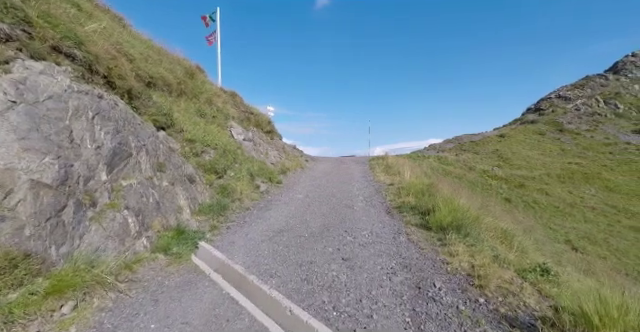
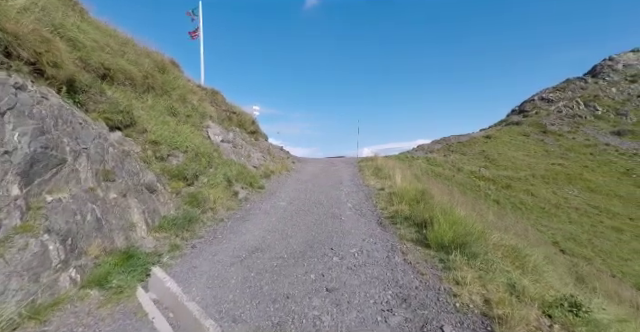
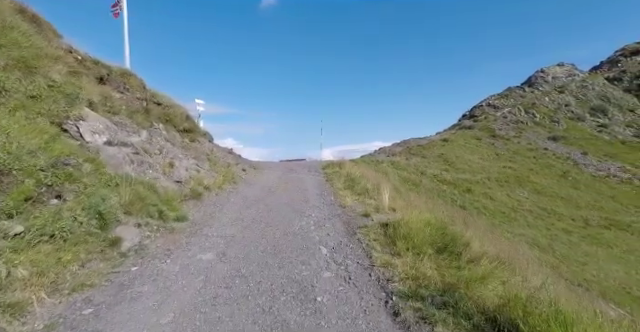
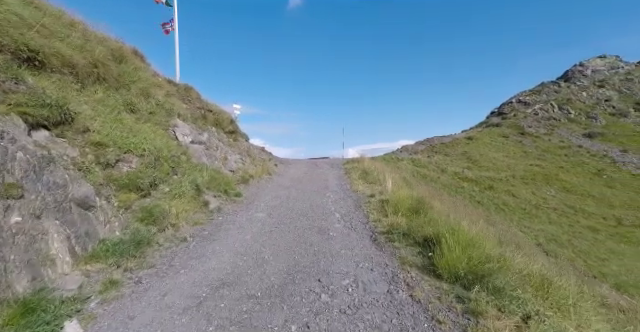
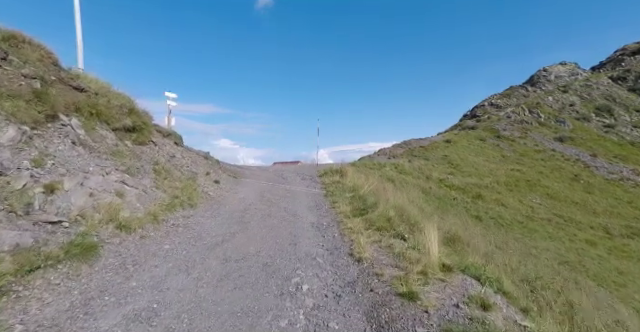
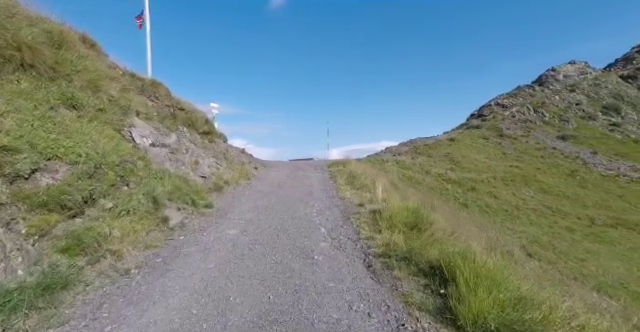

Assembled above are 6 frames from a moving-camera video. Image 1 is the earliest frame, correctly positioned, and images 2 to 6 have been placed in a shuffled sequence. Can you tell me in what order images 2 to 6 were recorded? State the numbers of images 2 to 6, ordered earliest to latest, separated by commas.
2, 4, 6, 3, 5
